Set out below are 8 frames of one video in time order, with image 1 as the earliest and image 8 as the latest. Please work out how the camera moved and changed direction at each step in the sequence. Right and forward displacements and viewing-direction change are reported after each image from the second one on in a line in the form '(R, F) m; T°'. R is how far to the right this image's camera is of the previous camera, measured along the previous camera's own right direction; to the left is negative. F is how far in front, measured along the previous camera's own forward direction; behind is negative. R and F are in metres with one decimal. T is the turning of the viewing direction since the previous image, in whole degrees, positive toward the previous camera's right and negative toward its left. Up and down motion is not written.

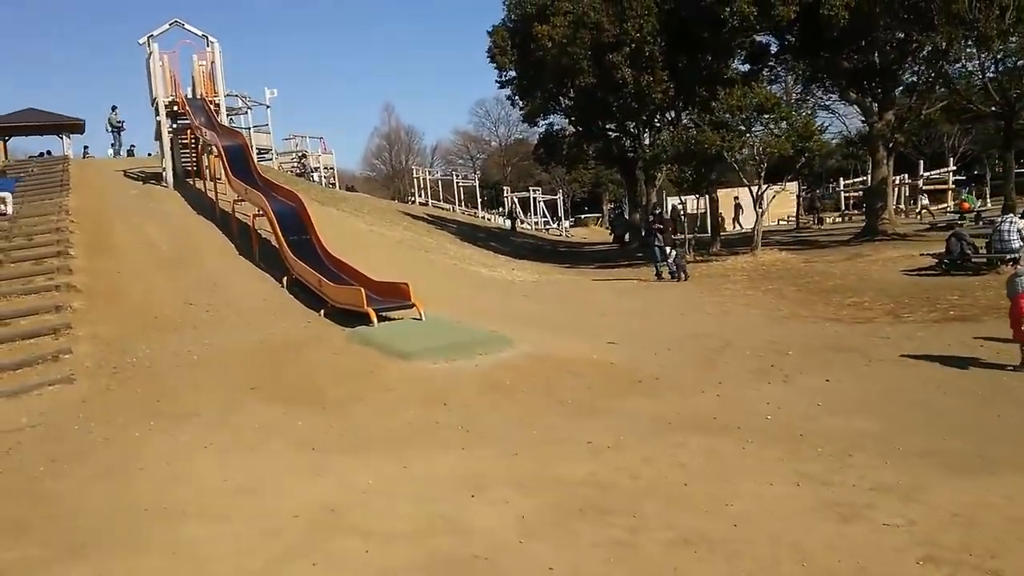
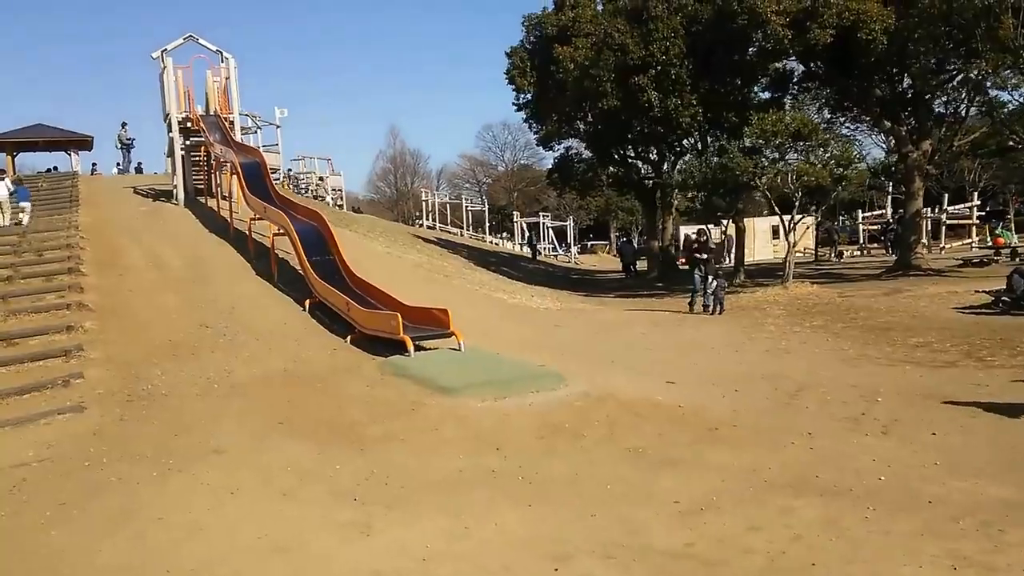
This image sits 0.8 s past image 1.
(-0.4, +0.9) m; 0°
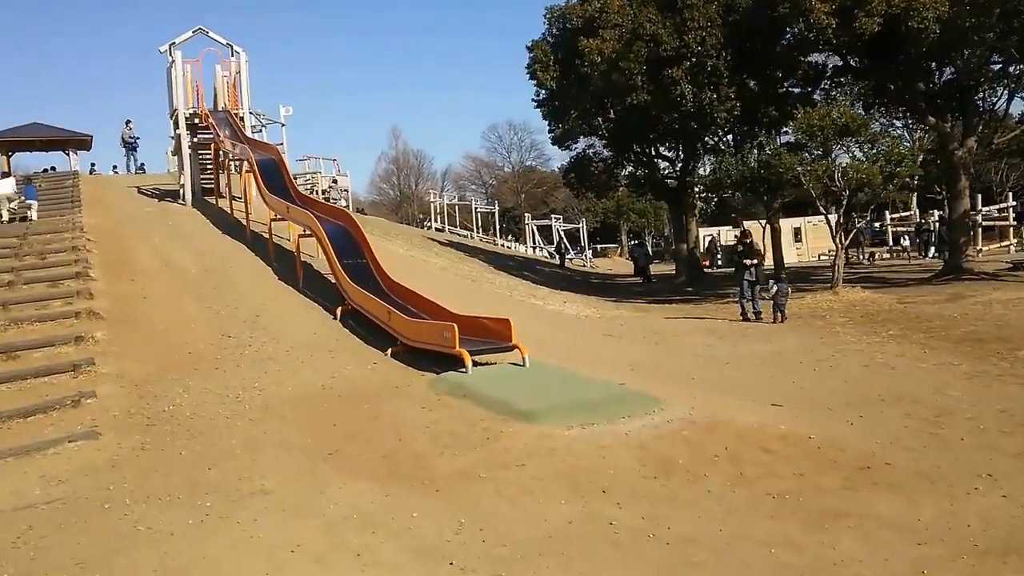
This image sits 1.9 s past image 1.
(-0.6, +1.5) m; 0°
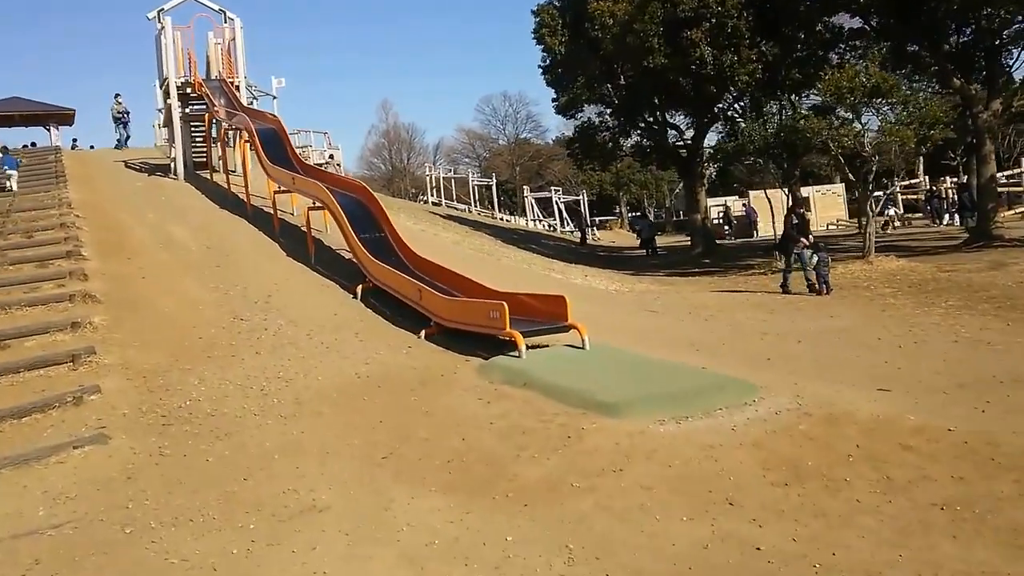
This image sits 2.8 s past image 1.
(-0.5, +1.2) m; +1°
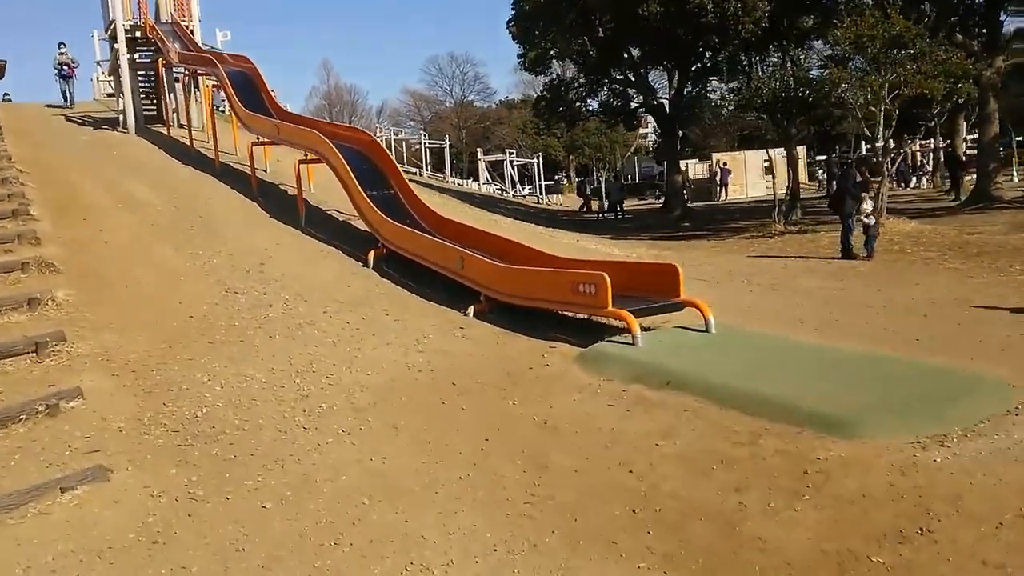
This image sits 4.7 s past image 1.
(-1.0, +2.2) m; +3°
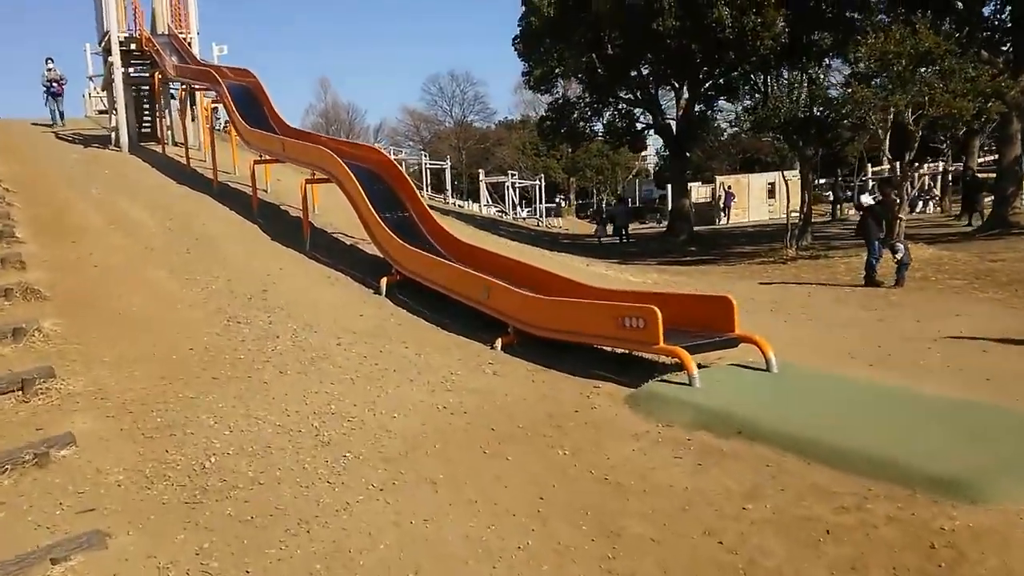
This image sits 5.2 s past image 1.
(-0.2, +0.7) m; 0°
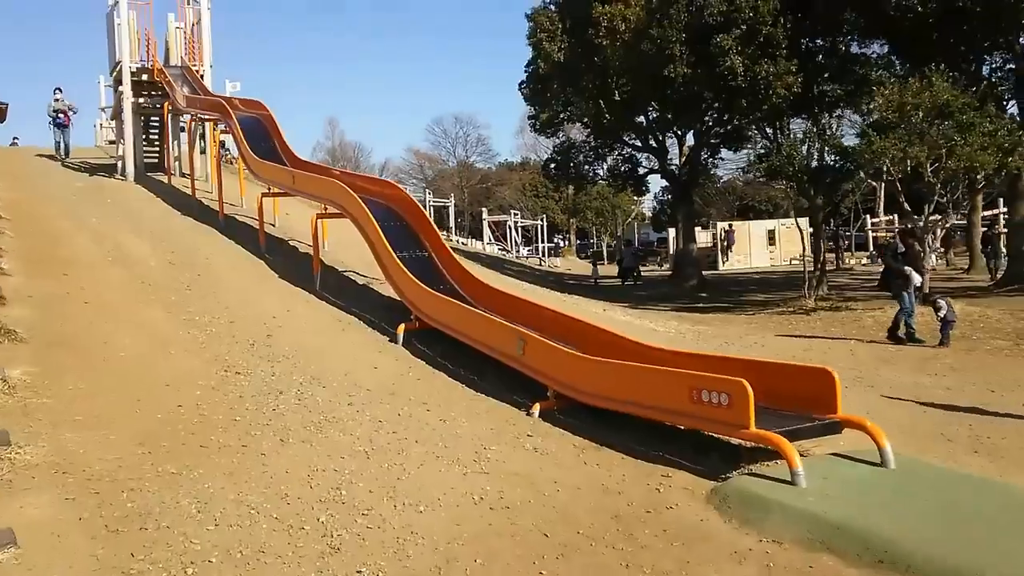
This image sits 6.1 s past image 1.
(-0.3, +1.3) m; 0°
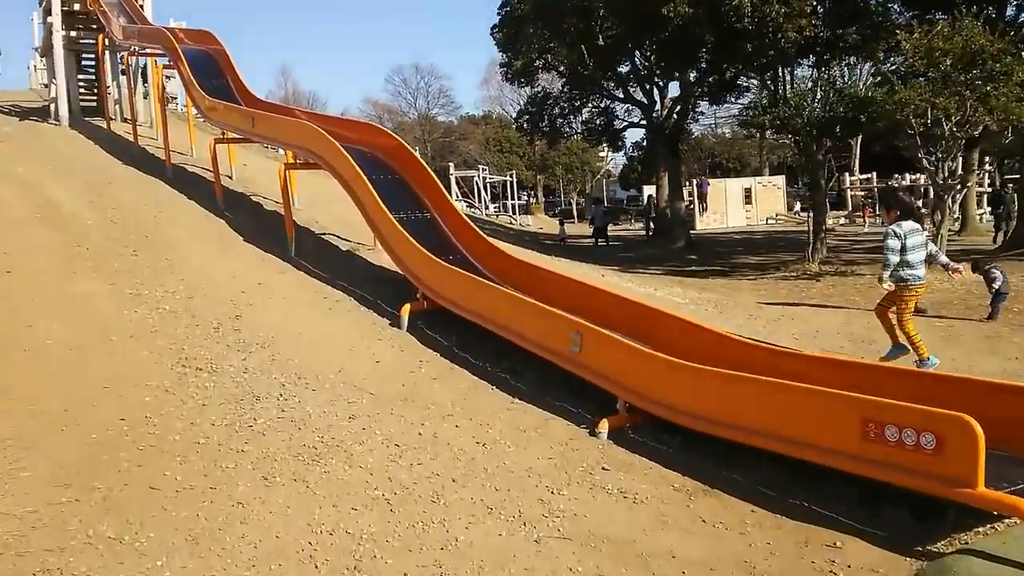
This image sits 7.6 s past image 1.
(-0.4, +1.9) m; +2°
